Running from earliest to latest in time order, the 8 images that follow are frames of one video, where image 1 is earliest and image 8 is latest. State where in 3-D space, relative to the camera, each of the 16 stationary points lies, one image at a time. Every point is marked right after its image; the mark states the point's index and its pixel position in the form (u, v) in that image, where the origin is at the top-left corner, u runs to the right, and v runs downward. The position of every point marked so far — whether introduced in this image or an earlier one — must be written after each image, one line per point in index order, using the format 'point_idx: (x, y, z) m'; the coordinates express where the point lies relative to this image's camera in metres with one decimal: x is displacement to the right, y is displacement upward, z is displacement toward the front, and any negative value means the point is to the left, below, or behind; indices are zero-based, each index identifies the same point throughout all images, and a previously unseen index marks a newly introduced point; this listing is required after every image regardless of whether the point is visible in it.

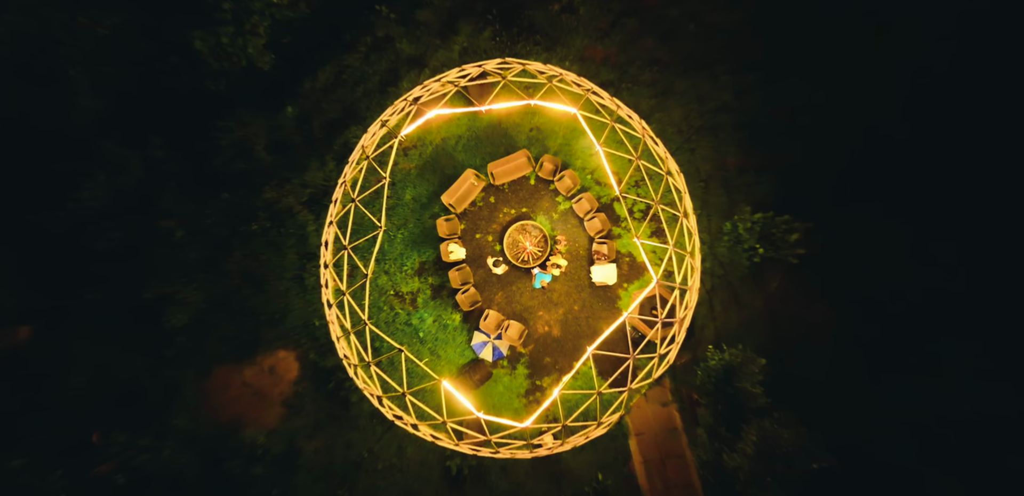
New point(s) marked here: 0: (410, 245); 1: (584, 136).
0: (-3.4, +0.1, +12.4) m
1: (+2.4, +3.8, +12.4) m
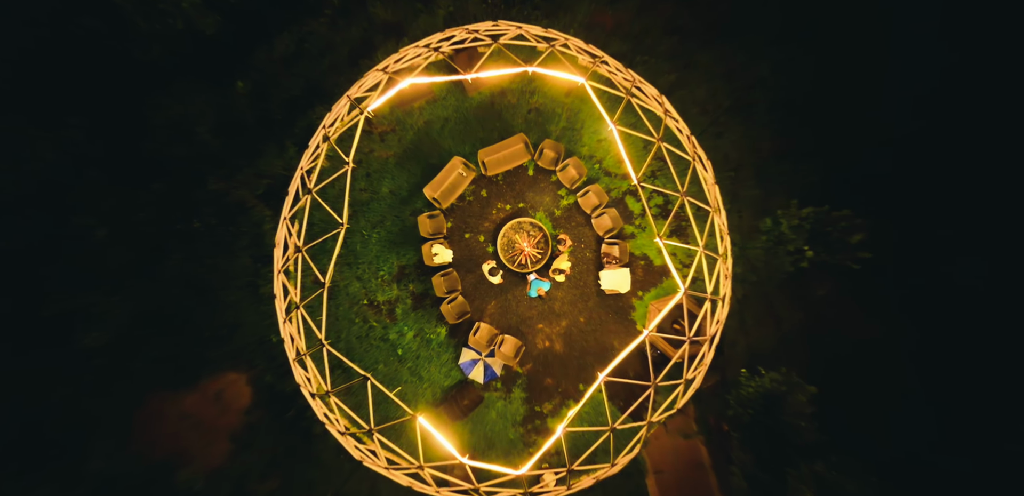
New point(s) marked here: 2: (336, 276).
0: (-3.6, 0.0, +10.6) m
1: (+2.3, +3.7, +10.7) m
2: (-4.9, -0.8, +10.2) m
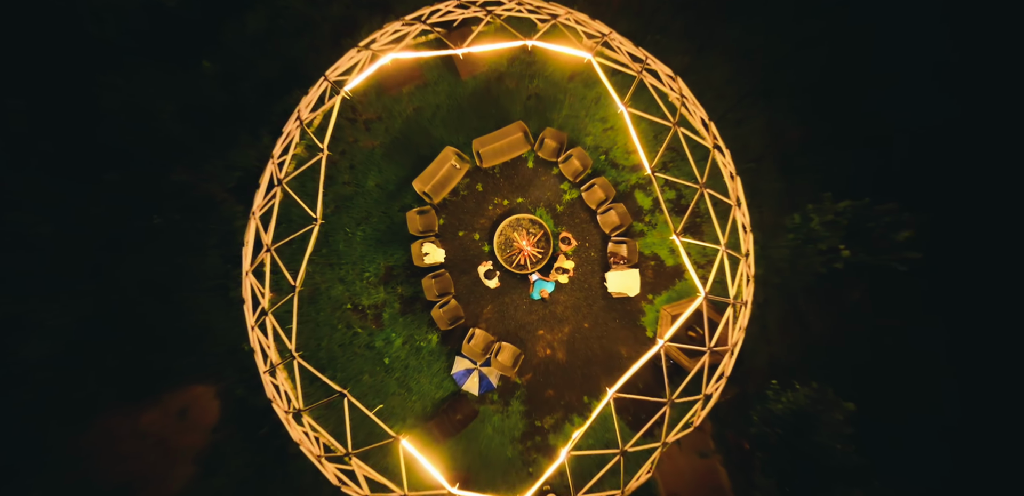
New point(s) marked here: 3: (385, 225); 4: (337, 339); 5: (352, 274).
0: (-3.6, +0.1, +9.7) m
1: (+2.2, +3.8, +9.8) m
2: (-5.0, -0.8, +9.3) m
3: (-3.3, +0.6, +9.7) m
4: (-4.4, -2.3, +9.3) m
5: (-4.1, -0.7, +9.5) m
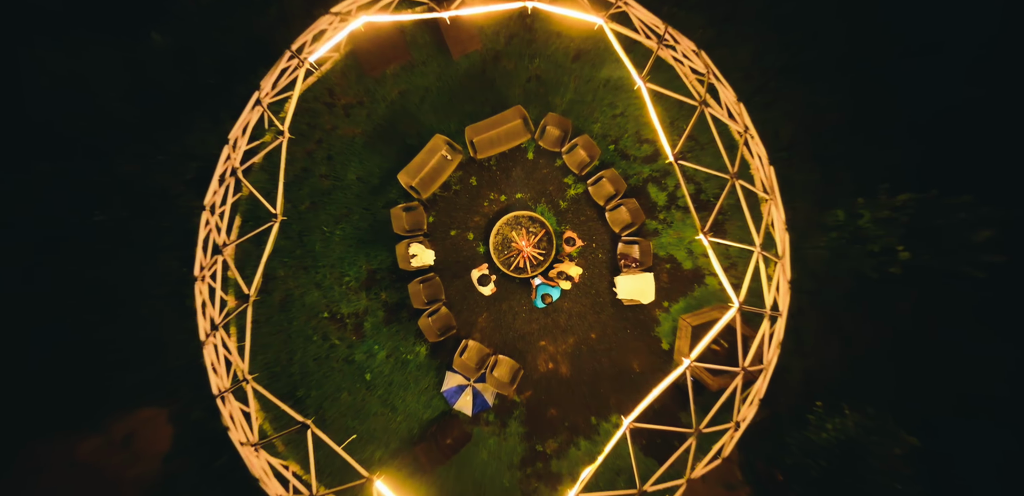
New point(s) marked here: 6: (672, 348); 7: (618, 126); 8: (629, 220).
0: (-3.7, 0.0, +8.6) m
1: (+2.2, +3.7, +8.7) m
2: (-5.0, -0.8, +8.3) m
3: (-3.4, +0.6, +8.6) m
4: (-4.5, -2.3, +8.2) m
5: (-4.2, -0.7, +8.4) m
6: (+3.7, -2.3, +8.5) m
7: (+2.5, +2.9, +8.7) m
8: (+2.6, +0.6, +8.3) m
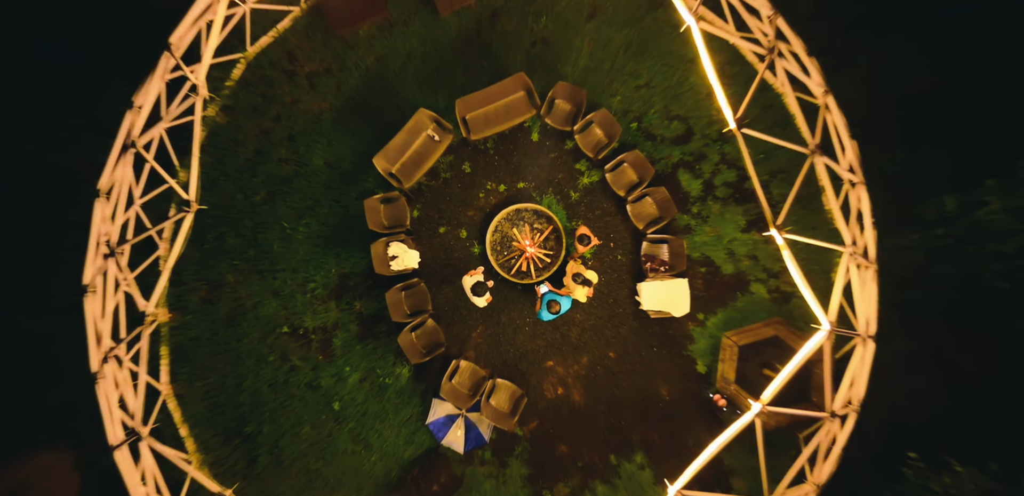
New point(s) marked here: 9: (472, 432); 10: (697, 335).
0: (-3.7, 0.0, +7.0) m
1: (+2.2, +3.7, +7.1) m
2: (-5.0, -0.8, +6.7) m
3: (-3.3, +0.6, +7.1) m
4: (-4.5, -2.3, +6.7) m
5: (-4.2, -0.7, +6.9) m
6: (+3.7, -2.3, +6.9) m
7: (+2.5, +2.9, +7.1) m
8: (+2.7, +0.6, +6.8) m
9: (-0.7, -3.4, +6.7) m
10: (+3.5, -1.6, +7.0) m
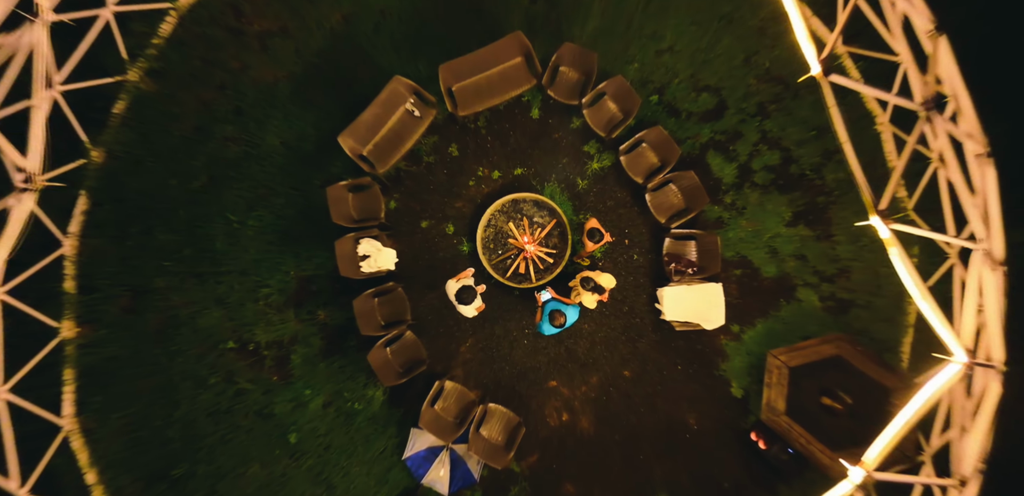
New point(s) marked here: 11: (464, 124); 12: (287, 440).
0: (-3.7, +0.1, +5.8) m
1: (+2.1, +3.8, +5.9) m
2: (-5.1, -0.8, +5.5) m
3: (-3.4, +0.6, +5.9) m
4: (-4.5, -2.3, +5.5) m
5: (-4.2, -0.7, +5.7) m
6: (+3.7, -2.3, +5.7) m
7: (+2.4, +2.9, +5.9) m
8: (+2.6, +0.7, +5.6) m
9: (-0.8, -3.3, +5.4) m
10: (+3.4, -1.6, +5.7) m
11: (-0.8, +2.1, +6.3) m
12: (-3.4, -2.9, +5.6) m
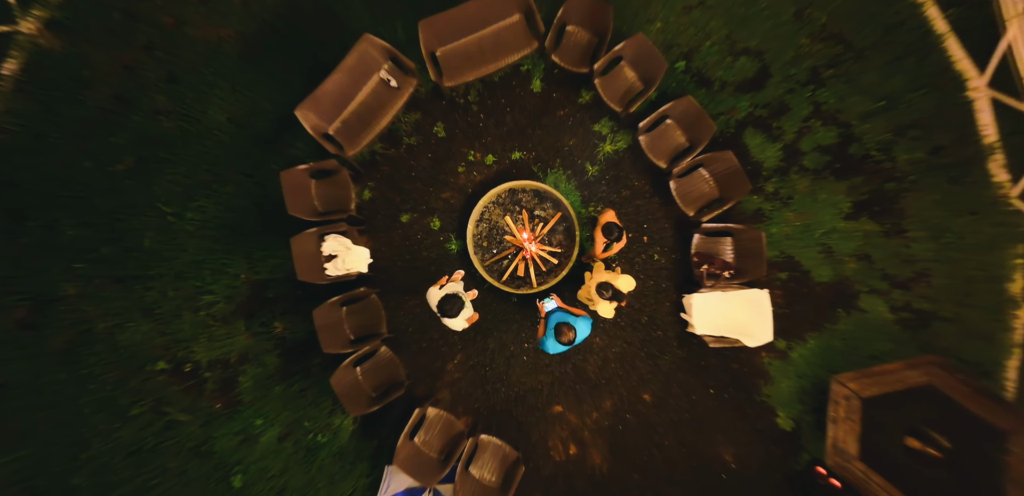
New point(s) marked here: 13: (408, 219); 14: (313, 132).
0: (-3.8, +0.1, +4.8) m
1: (+2.1, +3.8, +4.9) m
2: (-5.1, -0.8, +4.4) m
3: (-3.5, +0.7, +4.8) m
4: (-4.6, -2.3, +4.4) m
5: (-4.3, -0.6, +4.6) m
6: (+3.6, -2.3, +4.7) m
7: (+2.4, +2.9, +4.9) m
8: (+2.5, +0.7, +4.5) m
9: (-0.9, -3.3, +4.4) m
10: (+3.4, -1.6, +4.7) m
11: (-0.9, +2.2, +5.2) m
12: (-3.4, -2.9, +4.5) m
13: (-1.5, +0.4, +5.2) m
14: (-2.4, +1.5, +4.4) m
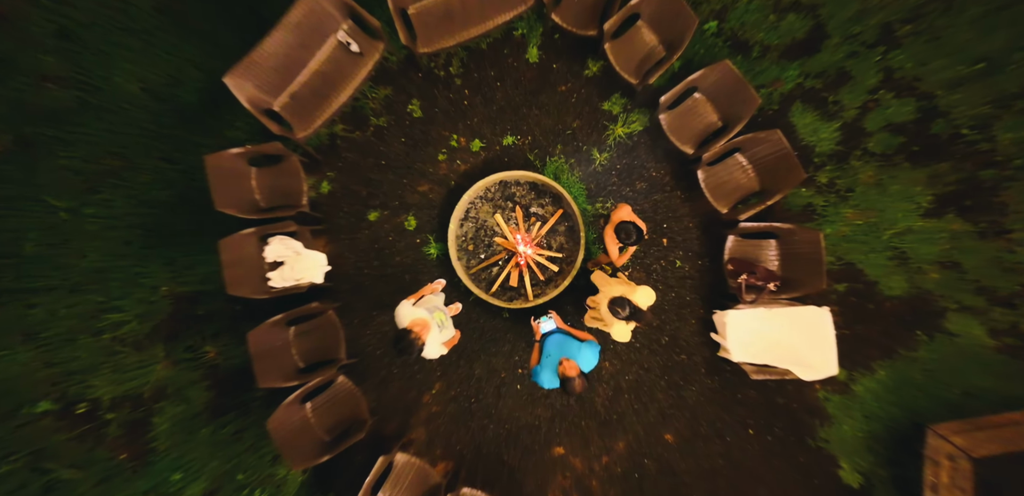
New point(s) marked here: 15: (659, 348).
0: (-3.9, +0.1, +3.8) m
1: (+2.0, +3.7, +3.9) m
2: (-5.2, -0.8, +3.4) m
3: (-3.6, +0.6, +3.8) m
4: (-4.7, -2.3, +3.4) m
5: (-4.4, -0.7, +3.6) m
6: (+3.5, -2.3, +3.7) m
7: (+2.3, +2.9, +3.9) m
8: (+2.4, +0.6, +3.6) m
9: (-1.0, -3.4, +3.4) m
10: (+3.3, -1.6, +3.7) m
11: (-1.0, +2.1, +4.2) m
12: (-3.5, -2.9, +3.5) m
13: (-1.6, +0.4, +4.2) m
14: (-2.5, +1.4, +3.4) m
15: (+1.6, -1.1, +3.9) m
